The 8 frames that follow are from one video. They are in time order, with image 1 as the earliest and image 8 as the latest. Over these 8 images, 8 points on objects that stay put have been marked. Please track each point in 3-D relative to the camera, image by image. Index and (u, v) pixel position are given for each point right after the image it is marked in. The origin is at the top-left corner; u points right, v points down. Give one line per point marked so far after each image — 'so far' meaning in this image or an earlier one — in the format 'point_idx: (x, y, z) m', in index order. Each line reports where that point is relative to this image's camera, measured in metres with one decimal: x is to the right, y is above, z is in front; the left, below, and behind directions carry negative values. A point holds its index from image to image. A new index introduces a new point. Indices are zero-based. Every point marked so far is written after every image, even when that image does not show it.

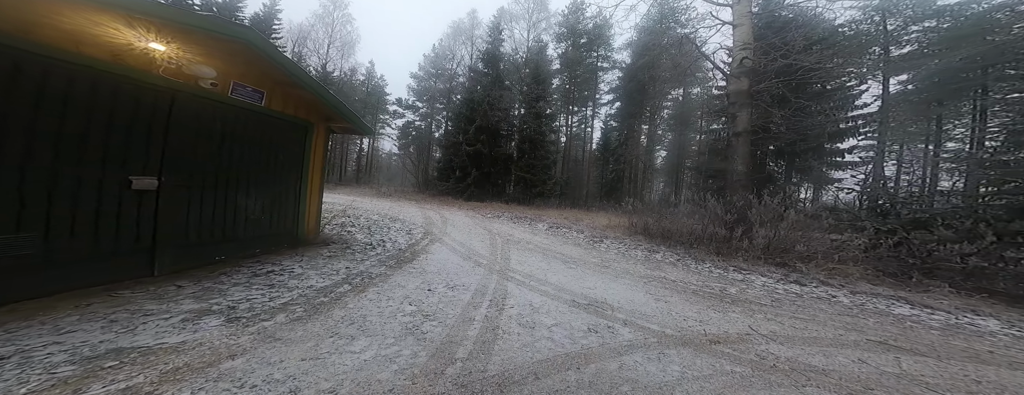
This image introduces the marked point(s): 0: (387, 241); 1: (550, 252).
0: (-3.2, -1.2, +7.1) m
1: (+0.9, -1.4, +6.8) m
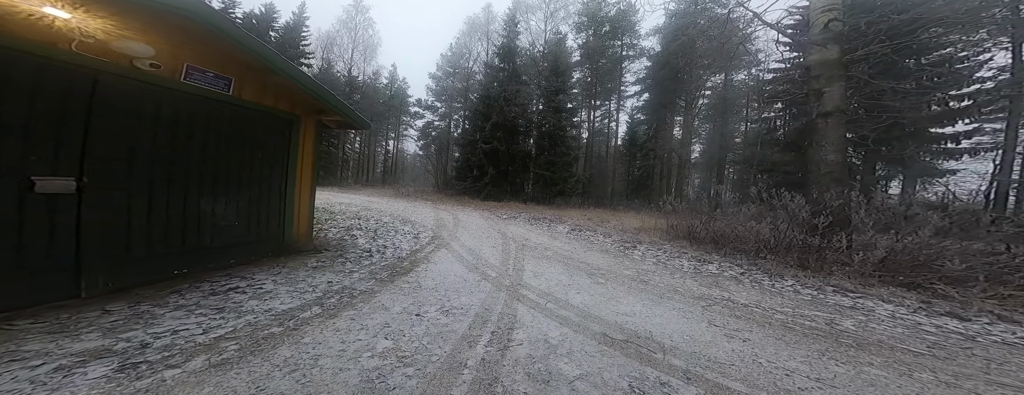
0: (-2.9, -1.2, +6.4) m
1: (+1.2, -1.3, +5.7) m
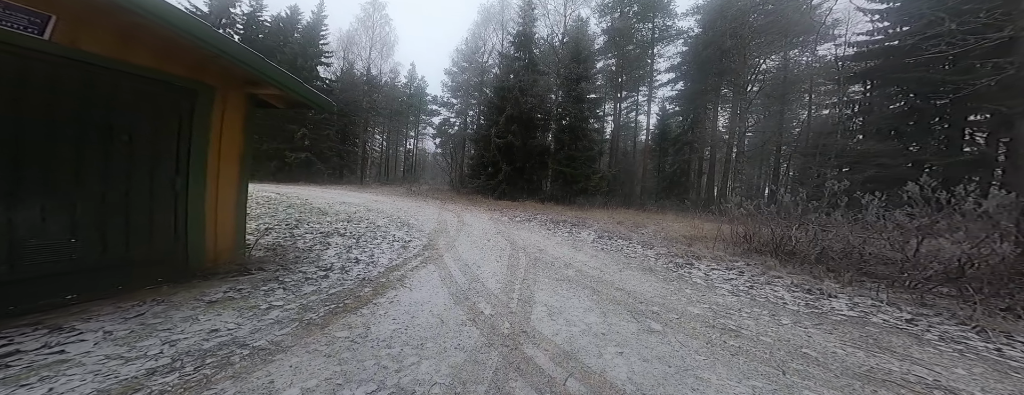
0: (-2.7, -1.2, +4.9) m
1: (+1.3, -1.3, +3.9) m
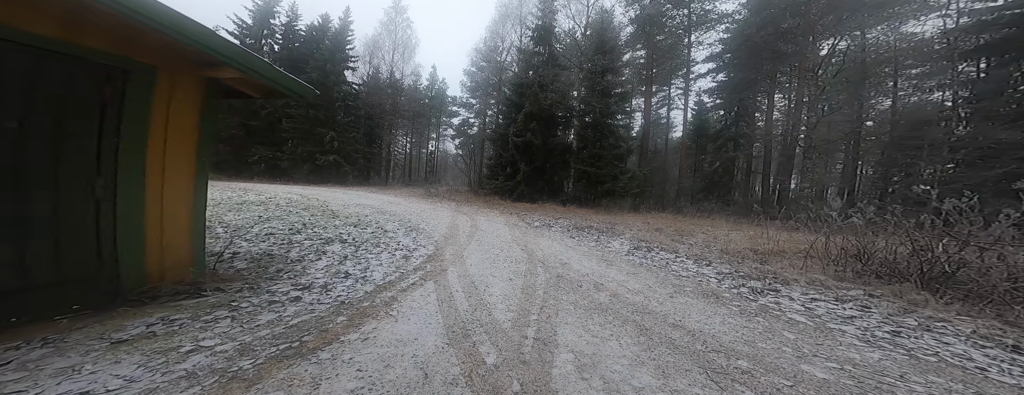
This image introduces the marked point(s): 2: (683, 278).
0: (-2.5, -1.2, +4.2) m
1: (+1.5, -1.3, +2.9) m
2: (+2.5, -1.2, +4.1) m
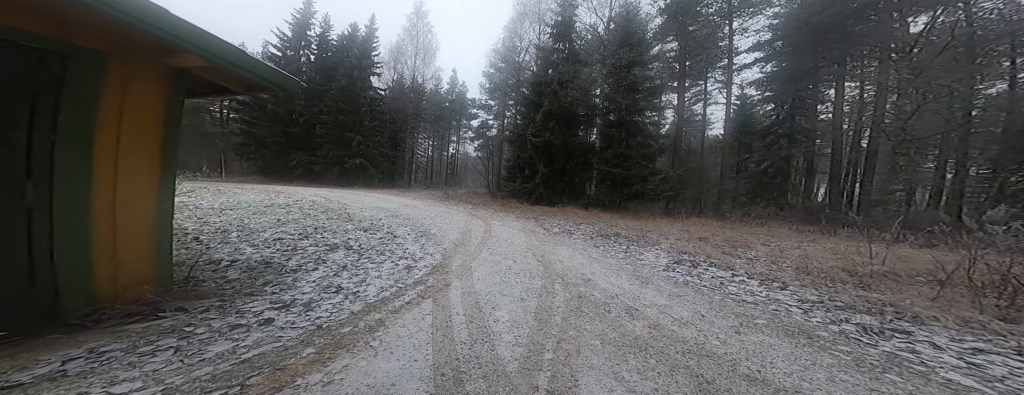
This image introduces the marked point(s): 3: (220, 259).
0: (-2.3, -1.3, +3.7) m
1: (+1.5, -1.4, +2.0) m
2: (+2.7, -1.2, +3.2) m
3: (-5.1, -1.0, +4.8) m
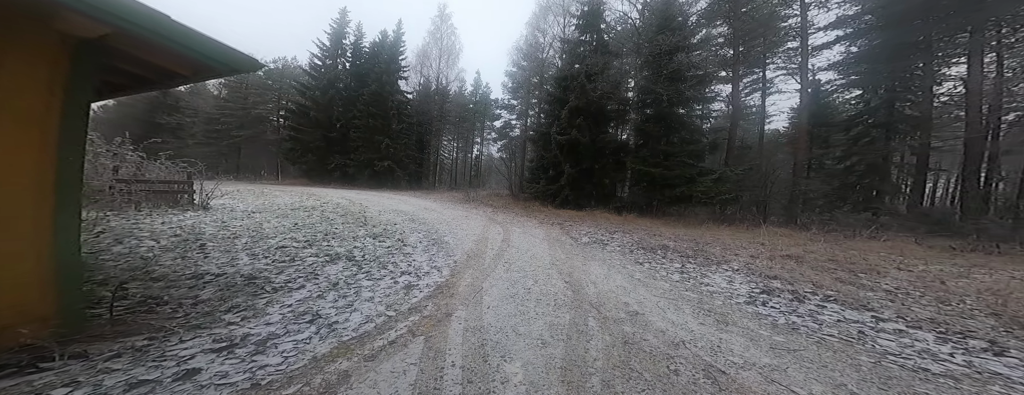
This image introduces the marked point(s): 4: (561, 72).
0: (-2.1, -1.3, +2.9) m
1: (+1.5, -1.4, +0.9) m
2: (+2.8, -1.3, +1.9) m
3: (-4.7, -1.1, +4.3) m
4: (+2.9, +6.9, +15.2) m
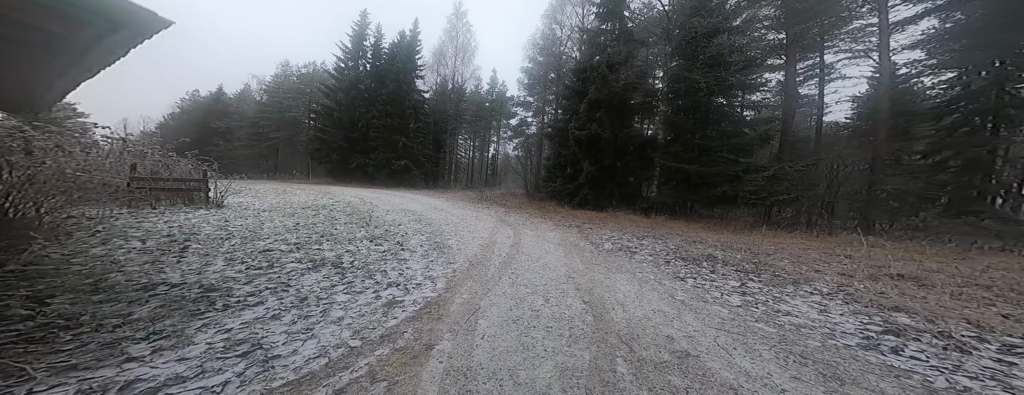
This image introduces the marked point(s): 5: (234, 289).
0: (-2.2, -1.3, +2.2) m
1: (+1.3, -1.4, -0.1) m
2: (+2.6, -1.3, +0.9) m
3: (-4.7, -1.1, +3.7) m
4: (+3.8, +6.9, +14.1) m
5: (-3.6, -1.2, +3.6) m
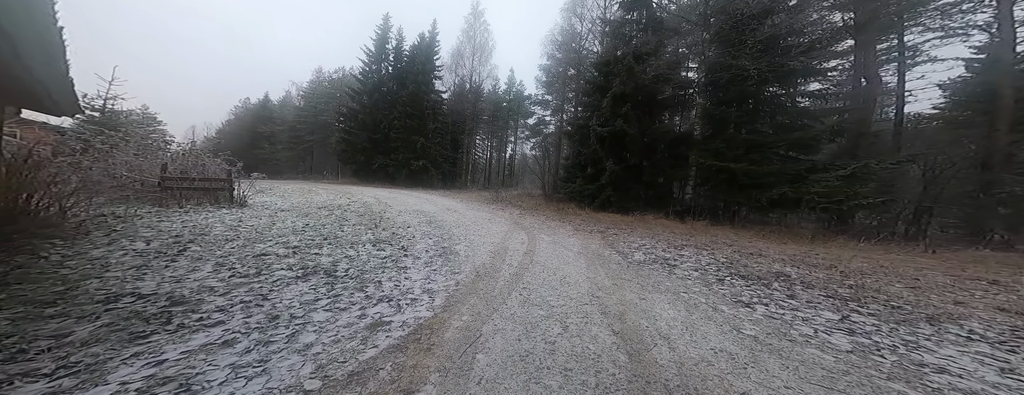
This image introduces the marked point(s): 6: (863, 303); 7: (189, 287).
0: (-2.2, -1.3, +1.6) m
1: (+1.1, -1.4, -0.9) m
2: (+2.5, -1.3, -0.1) m
3: (-4.6, -1.1, +3.4) m
4: (+4.7, +6.8, +13.1) m
5: (-3.5, -1.2, +3.2) m
6: (+3.8, -1.1, +3.1) m
7: (-4.0, -1.1, +3.5) m
